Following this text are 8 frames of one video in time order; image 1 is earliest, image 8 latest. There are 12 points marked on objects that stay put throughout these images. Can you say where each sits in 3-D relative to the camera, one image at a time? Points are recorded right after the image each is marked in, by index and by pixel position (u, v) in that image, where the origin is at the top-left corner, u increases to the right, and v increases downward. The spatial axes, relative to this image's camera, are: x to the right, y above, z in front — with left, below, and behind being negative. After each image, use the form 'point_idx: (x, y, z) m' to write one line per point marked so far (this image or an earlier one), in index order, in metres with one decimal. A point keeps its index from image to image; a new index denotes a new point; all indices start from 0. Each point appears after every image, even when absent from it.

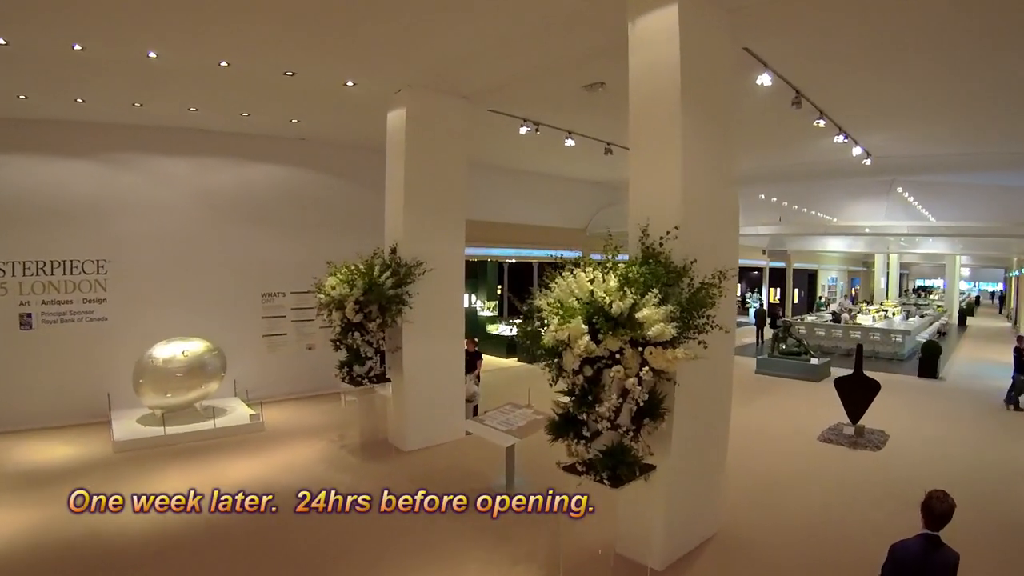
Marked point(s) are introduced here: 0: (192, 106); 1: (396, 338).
0: (-3.9, +2.2, +7.0) m
1: (-1.2, -0.6, +6.0) m
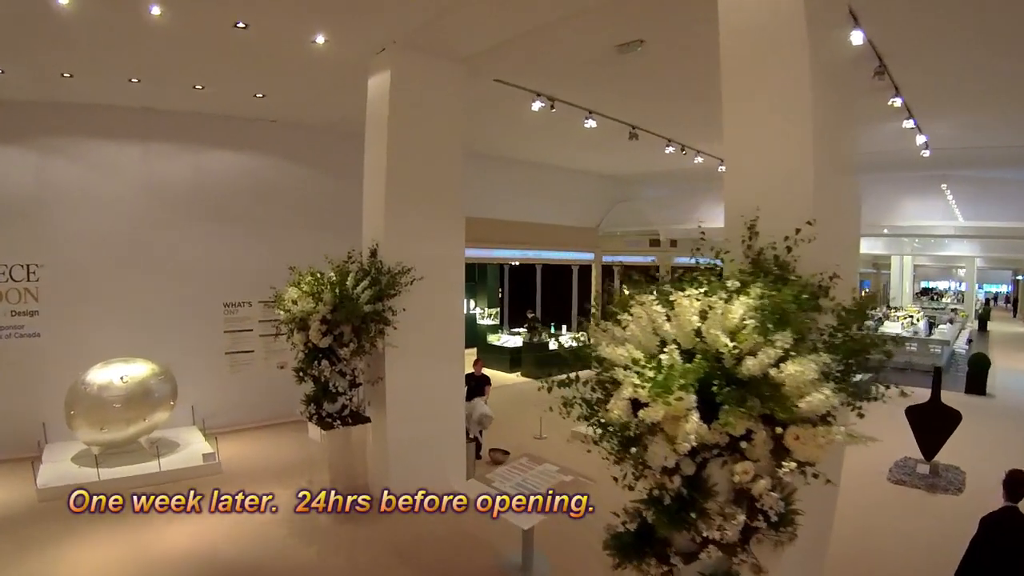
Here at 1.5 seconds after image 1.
0: (-3.8, +2.1, +5.7) m
1: (-1.1, -0.7, +4.7) m
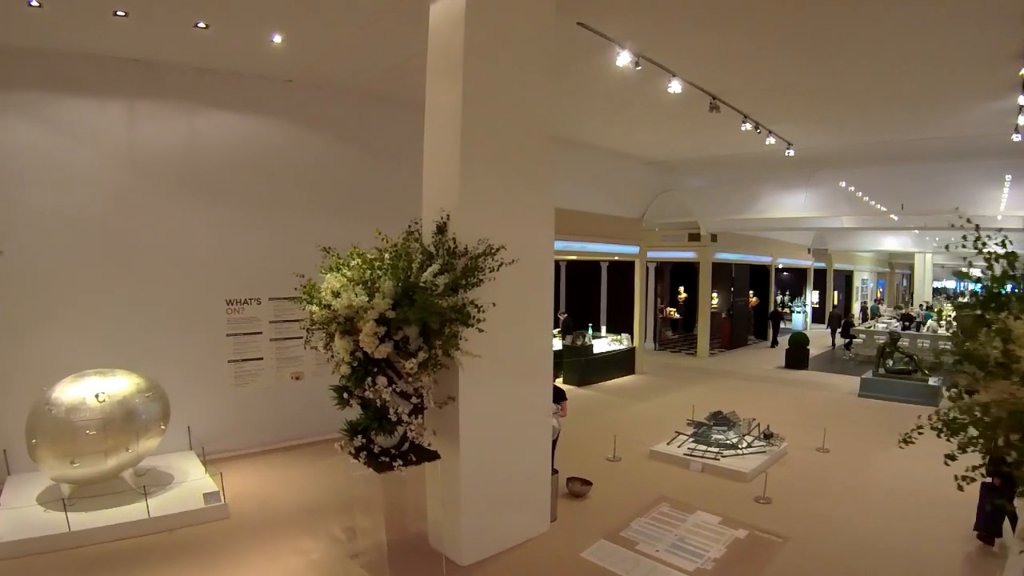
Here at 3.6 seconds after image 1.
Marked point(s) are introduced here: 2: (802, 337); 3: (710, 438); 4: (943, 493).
0: (-3.2, +2.2, +4.6) m
1: (-0.4, -0.7, +3.7) m
2: (+5.2, -0.9, +10.5) m
3: (+2.1, -1.6, +6.0) m
4: (+4.2, -2.0, +5.6) m
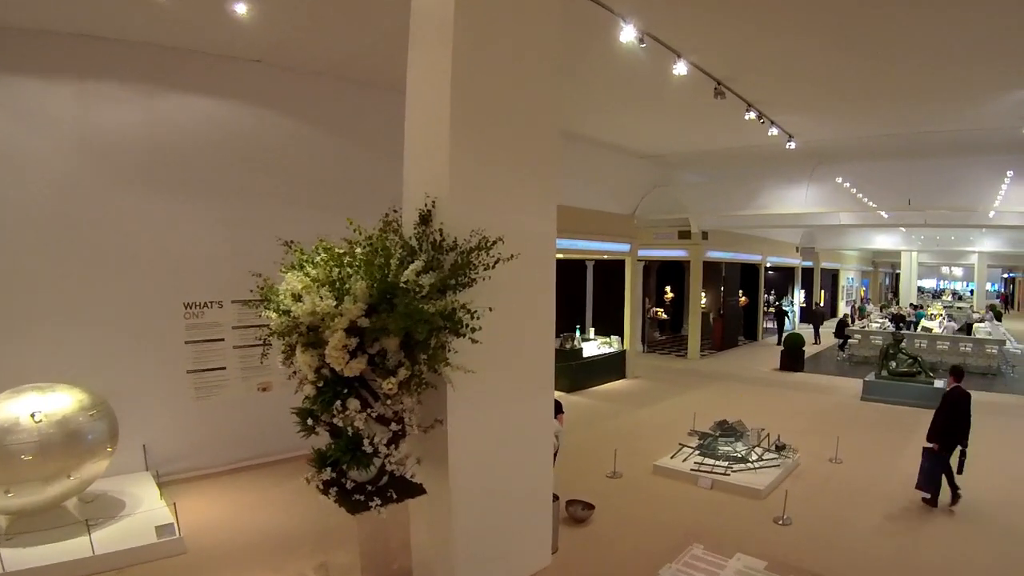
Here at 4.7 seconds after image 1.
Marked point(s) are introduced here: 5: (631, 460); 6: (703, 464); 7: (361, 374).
0: (-3.2, +2.1, +4.0) m
1: (-0.4, -0.7, +3.2) m
2: (+5.0, -0.9, +10.2) m
3: (+2.0, -1.6, +5.6) m
4: (+4.1, -2.0, +5.2) m
5: (+1.2, -1.8, +5.8) m
6: (+1.8, -1.7, +5.5) m
7: (-0.8, -0.5, +3.1) m
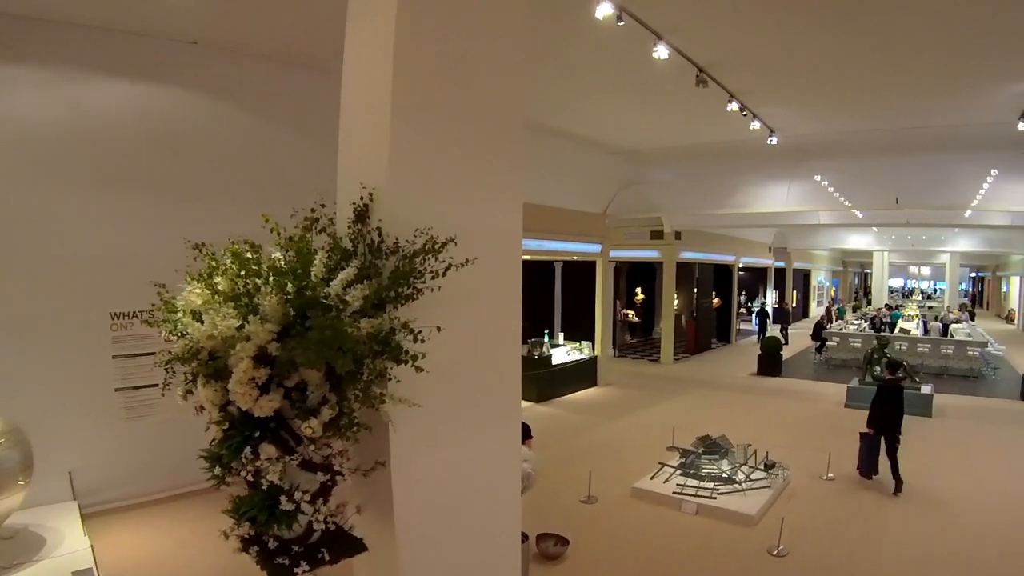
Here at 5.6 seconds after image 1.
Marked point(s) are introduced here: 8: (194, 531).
0: (-3.4, +2.1, +3.4) m
1: (-0.6, -0.7, +2.7) m
2: (+4.5, -0.9, +9.9) m
3: (+1.7, -1.6, +5.2) m
4: (+3.8, -2.0, +4.9) m
5: (+0.8, -1.8, +5.3) m
6: (+1.5, -1.7, +5.0) m
7: (-1.0, -0.6, +2.6) m
8: (-2.8, -2.1, +5.1) m
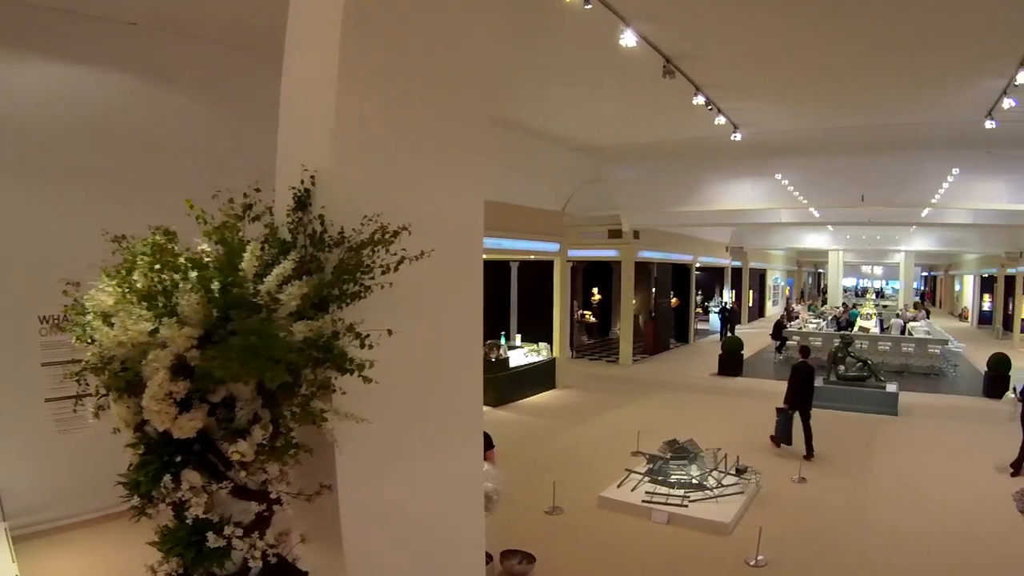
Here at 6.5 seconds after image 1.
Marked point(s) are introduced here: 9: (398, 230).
0: (-3.7, +2.1, +2.9) m
1: (-0.8, -0.7, +2.4) m
2: (+3.8, -0.9, +9.9) m
3: (+1.3, -1.6, +5.0) m
4: (+3.5, -2.0, +4.9) m
5: (+0.5, -1.8, +5.1) m
6: (+1.2, -1.7, +4.9) m
7: (-1.2, -0.5, +2.3) m
8: (-3.1, -2.1, +4.6) m
9: (-0.5, +0.2, +2.3) m
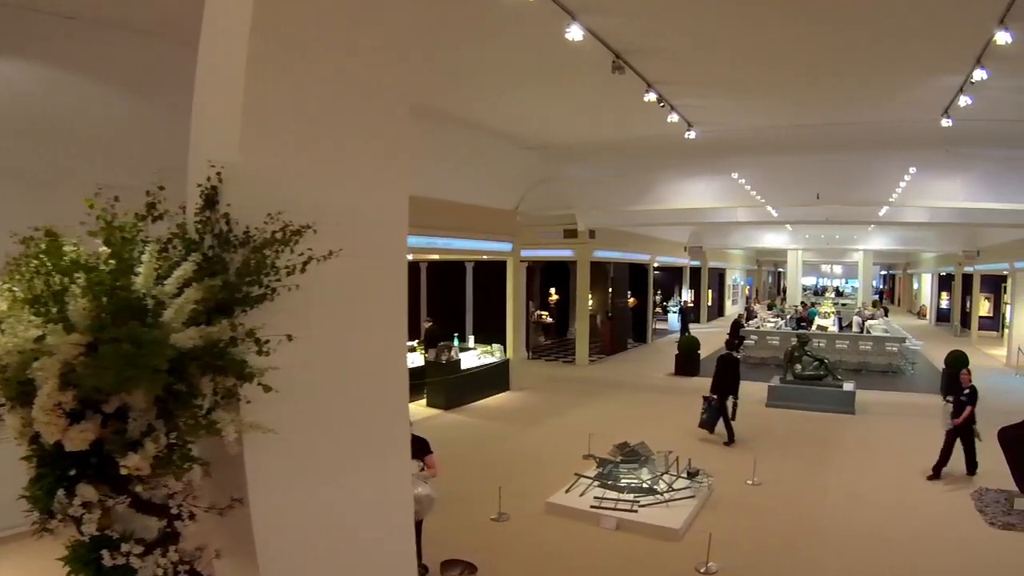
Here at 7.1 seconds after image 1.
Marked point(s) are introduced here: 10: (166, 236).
0: (-4.0, +2.1, +2.7) m
1: (-1.1, -0.7, +2.2) m
2: (+3.3, -0.9, +9.9) m
3: (+0.9, -1.6, +4.9) m
4: (+3.1, -2.0, +4.9) m
5: (+0.1, -1.8, +5.0) m
6: (+0.8, -1.7, +4.8) m
7: (-1.5, -0.6, +2.1) m
8: (-3.5, -2.2, +4.4) m
9: (-0.8, +0.2, +2.2) m
10: (-1.3, +0.2, +2.0) m
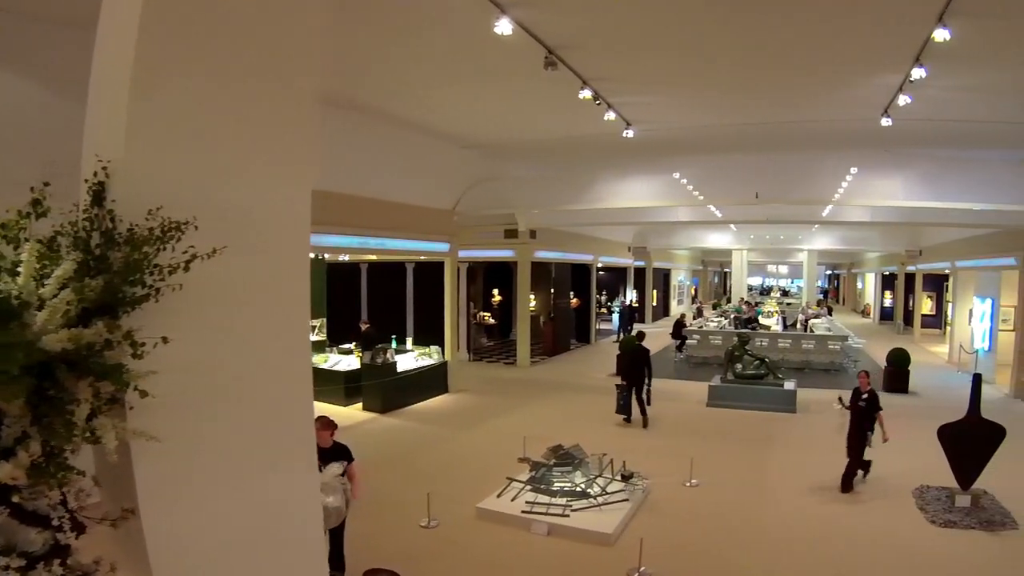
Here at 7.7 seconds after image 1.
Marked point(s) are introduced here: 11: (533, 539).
0: (-4.4, +2.0, +2.4) m
1: (-1.5, -0.7, +2.1) m
2: (+2.5, -0.9, +9.9) m
3: (+0.4, -1.6, +4.9) m
4: (+2.6, -2.0, +4.9) m
5: (-0.4, -1.8, +4.9) m
6: (+0.3, -1.7, +4.7) m
7: (-1.9, -0.6, +1.9) m
8: (-4.0, -2.2, +4.1) m
9: (-1.2, +0.2, +2.0) m
10: (-1.7, +0.2, +1.9) m
11: (+0.2, -1.9, +4.3) m
